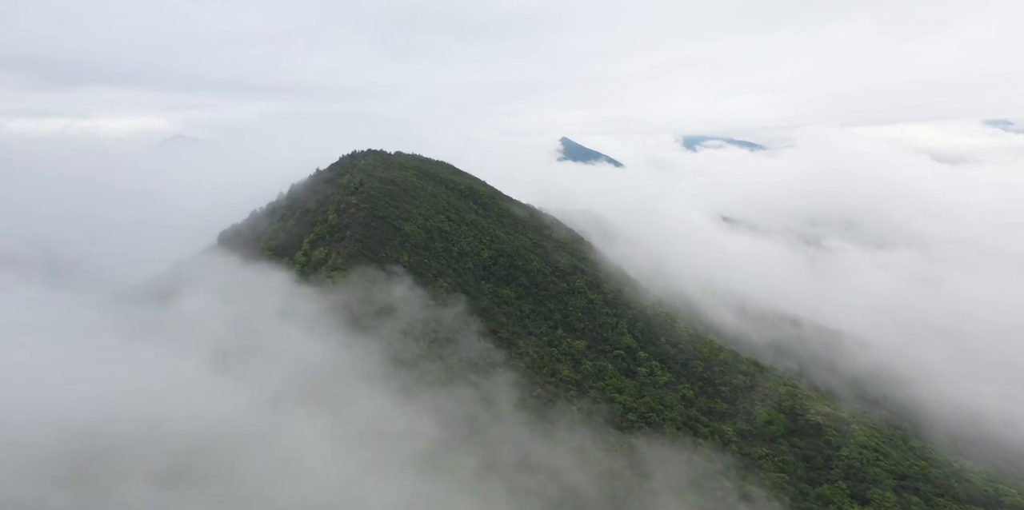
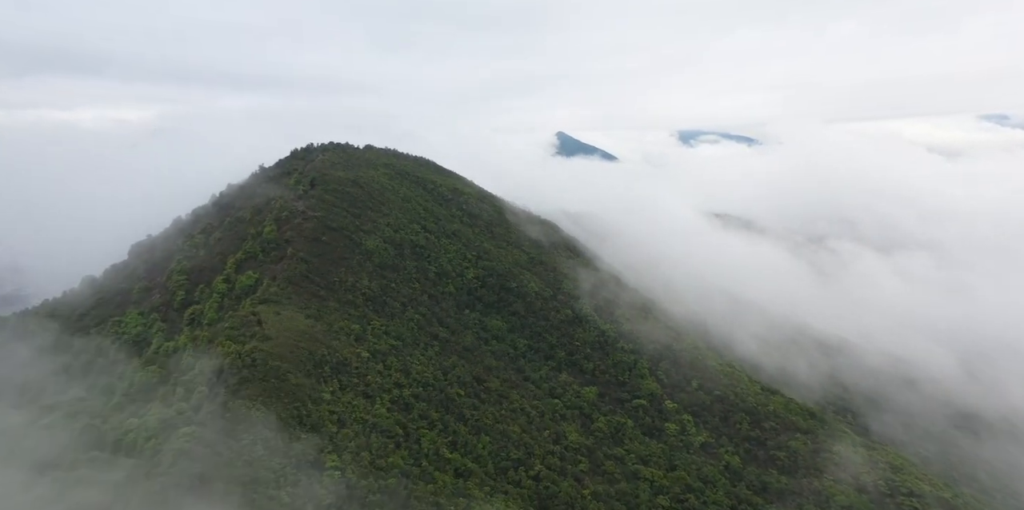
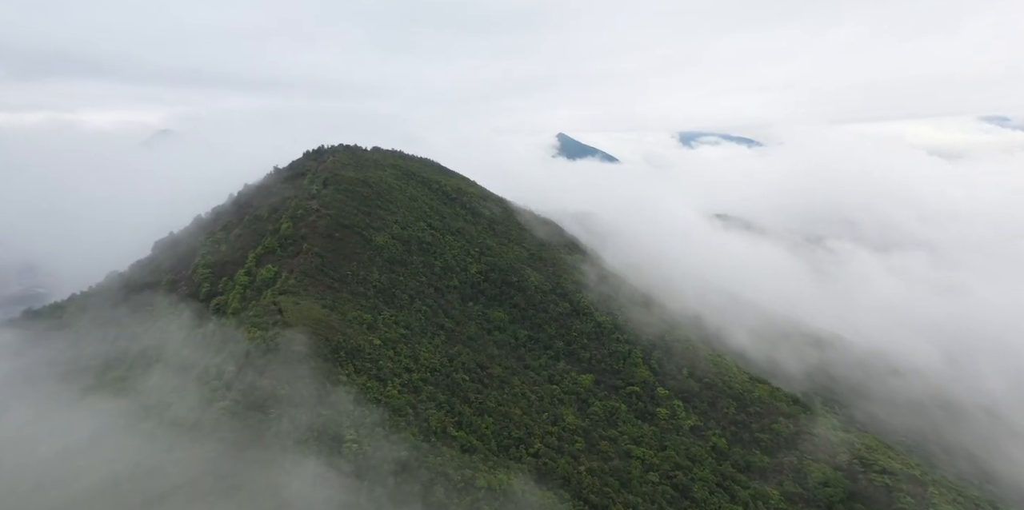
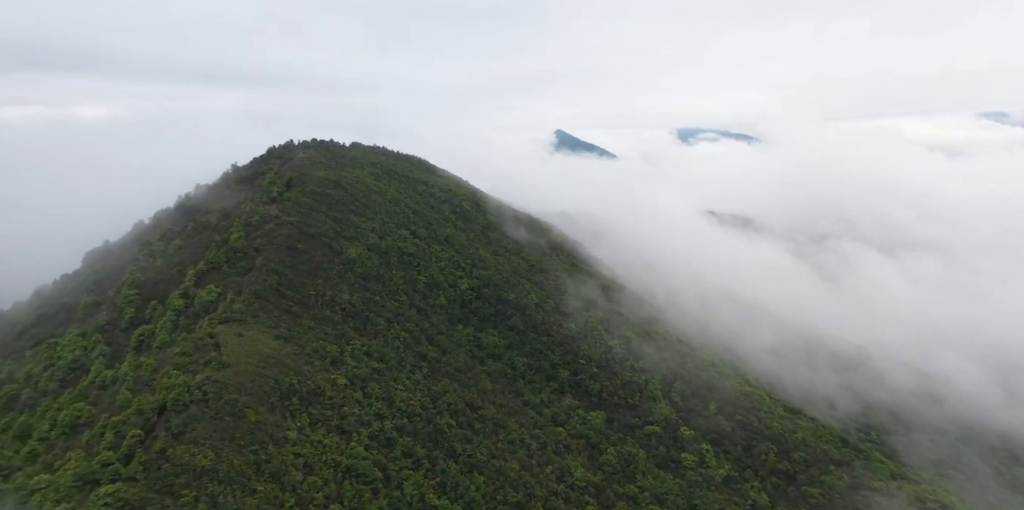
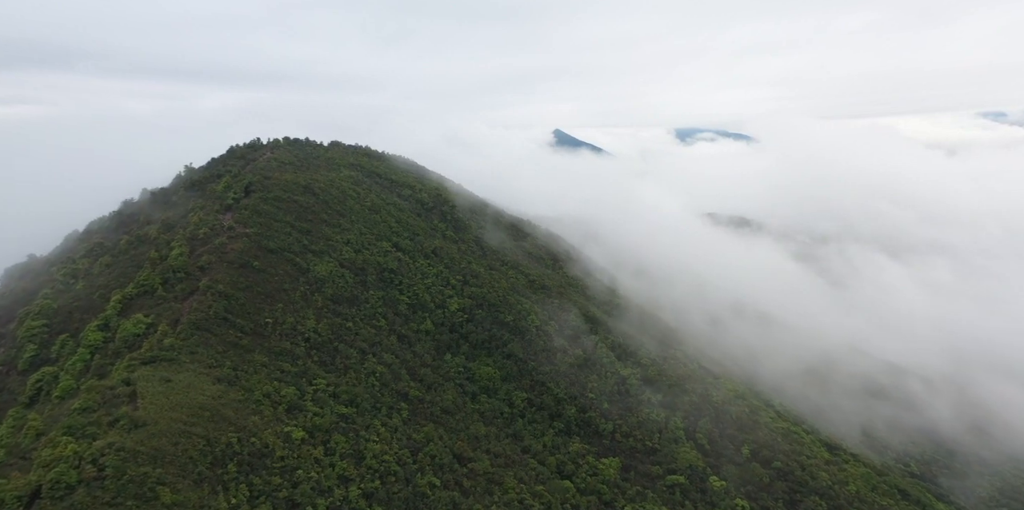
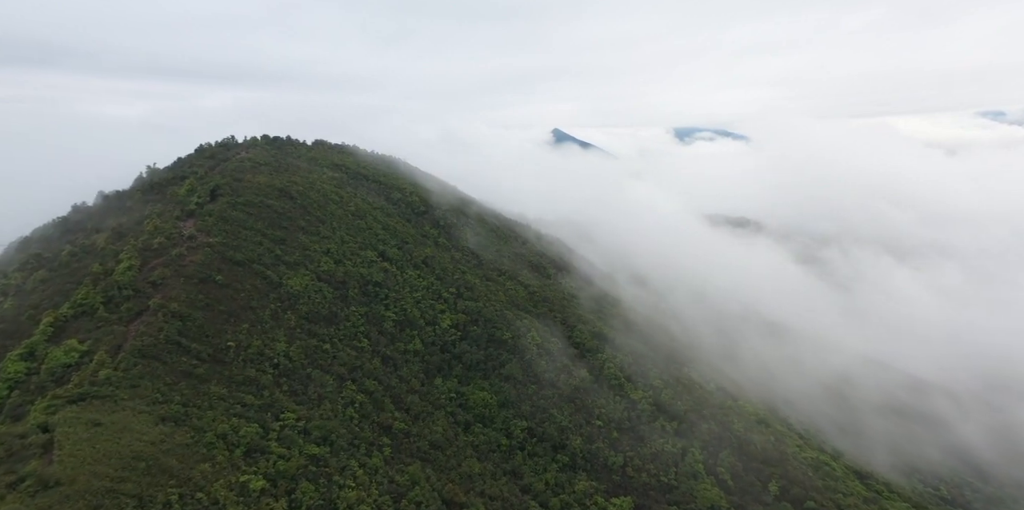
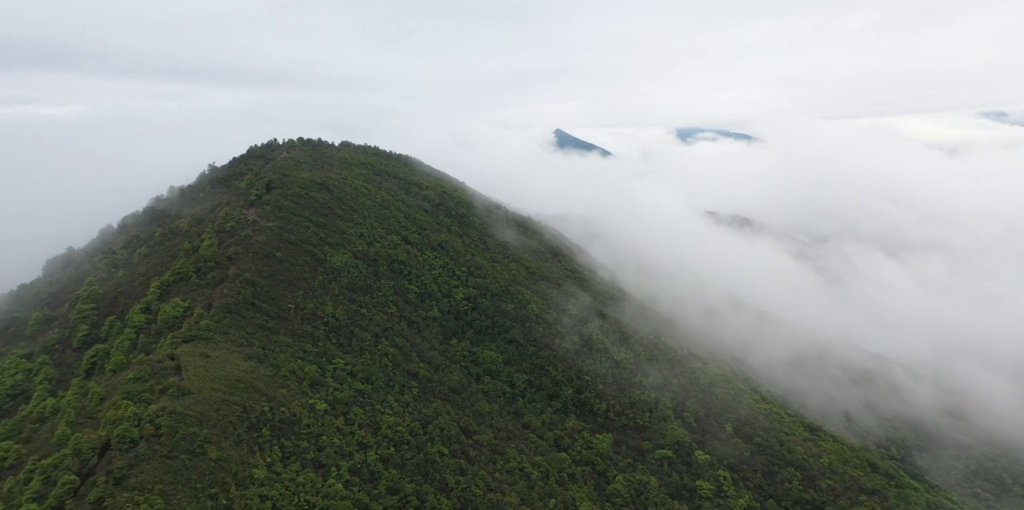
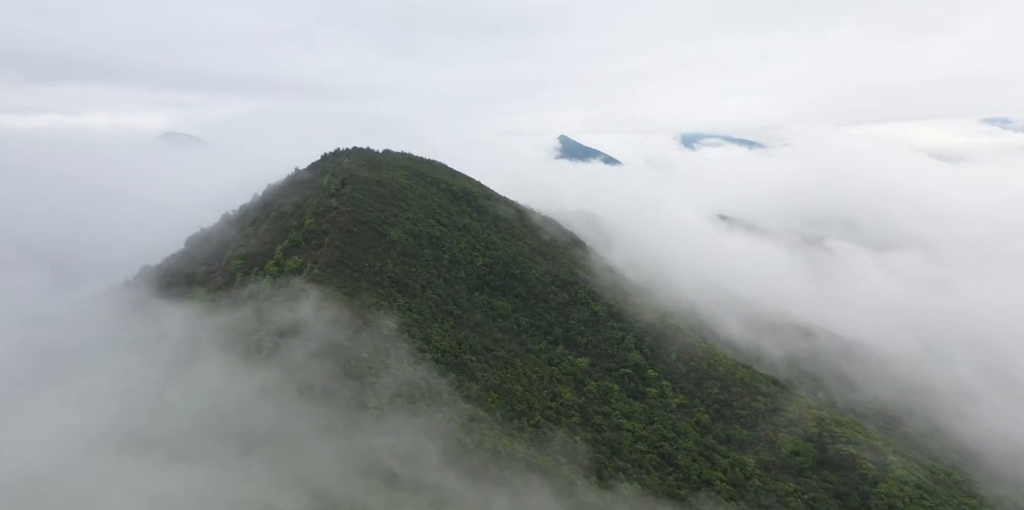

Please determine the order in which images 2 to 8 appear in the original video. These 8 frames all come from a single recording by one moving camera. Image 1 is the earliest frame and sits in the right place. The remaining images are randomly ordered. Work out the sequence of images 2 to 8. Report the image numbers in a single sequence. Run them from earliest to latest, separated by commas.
8, 3, 2, 4, 7, 5, 6
